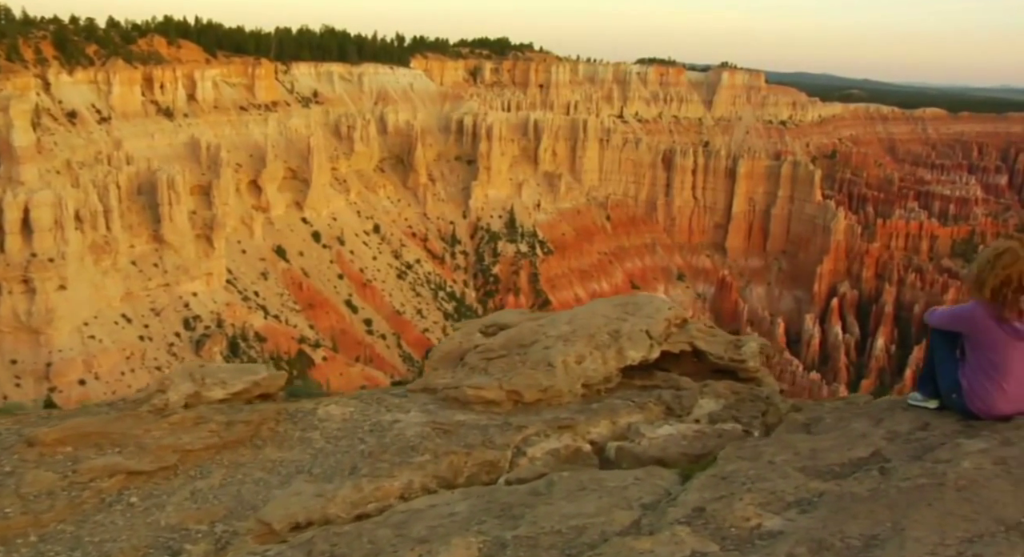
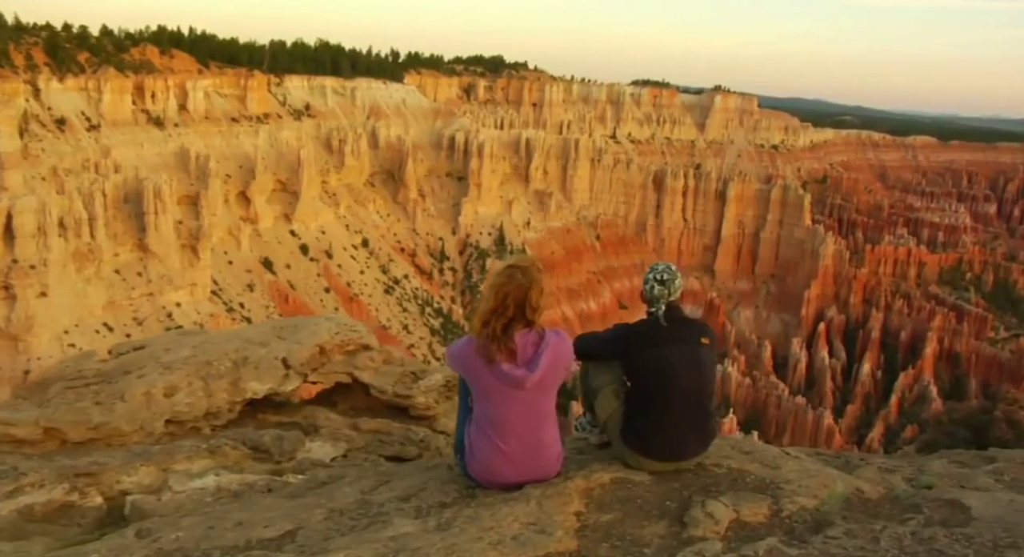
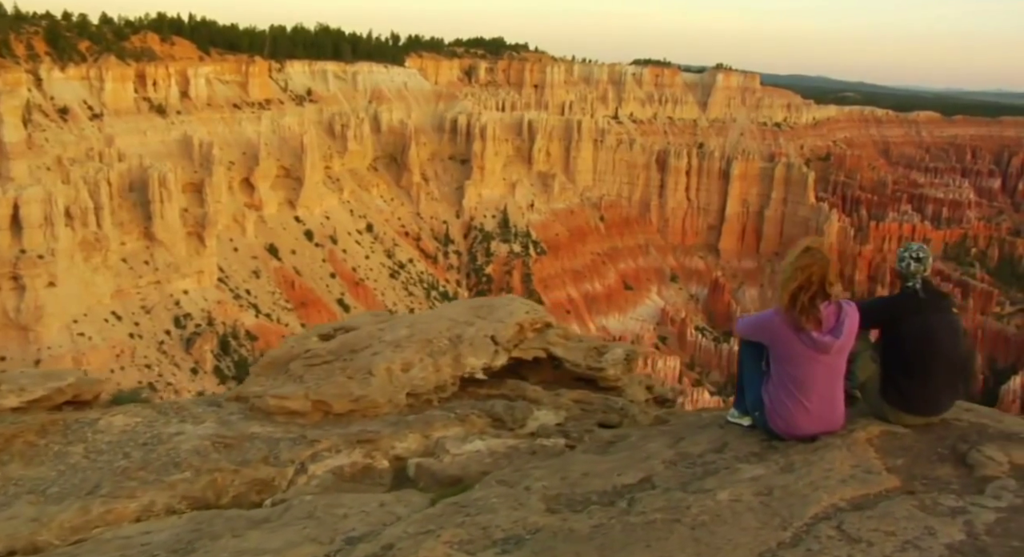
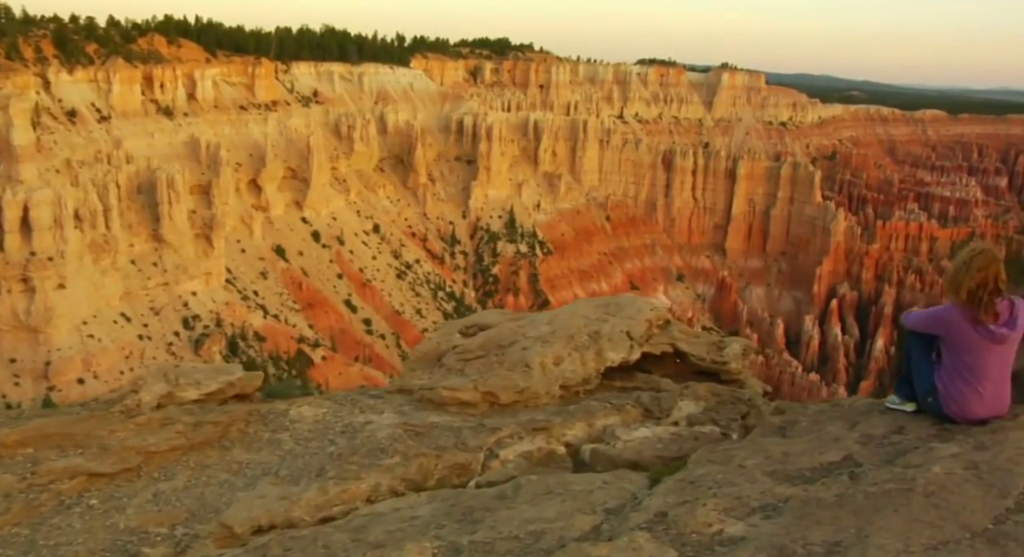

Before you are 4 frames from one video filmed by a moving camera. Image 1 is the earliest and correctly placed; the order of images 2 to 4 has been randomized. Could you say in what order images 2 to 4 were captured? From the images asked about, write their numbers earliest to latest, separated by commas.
4, 3, 2
